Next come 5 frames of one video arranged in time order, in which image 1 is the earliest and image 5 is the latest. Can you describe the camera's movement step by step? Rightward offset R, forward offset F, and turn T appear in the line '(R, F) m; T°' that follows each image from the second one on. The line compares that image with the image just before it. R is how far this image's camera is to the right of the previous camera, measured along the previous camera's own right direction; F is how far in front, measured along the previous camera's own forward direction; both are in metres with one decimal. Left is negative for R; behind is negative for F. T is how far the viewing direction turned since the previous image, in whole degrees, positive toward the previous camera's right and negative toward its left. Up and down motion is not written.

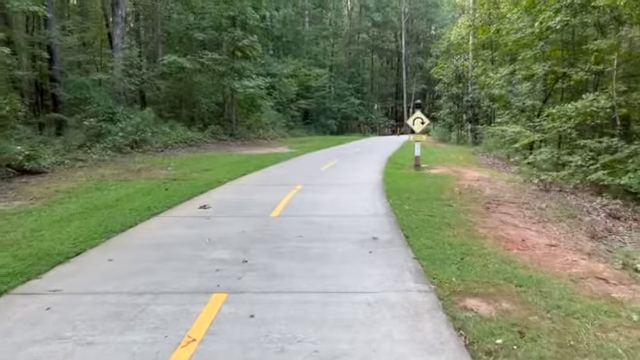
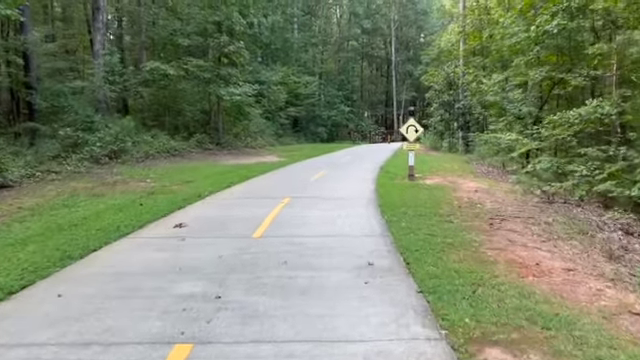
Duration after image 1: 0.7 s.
(0.0, +0.9) m; +1°
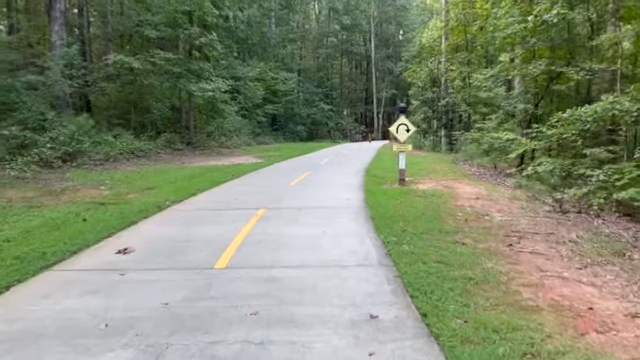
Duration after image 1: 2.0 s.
(0.0, +1.8) m; +2°
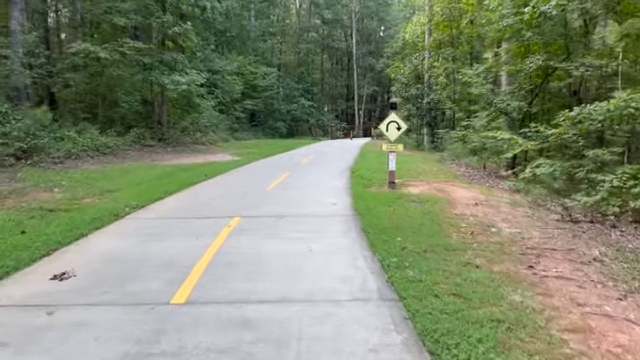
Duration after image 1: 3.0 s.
(-0.1, +1.3) m; +2°
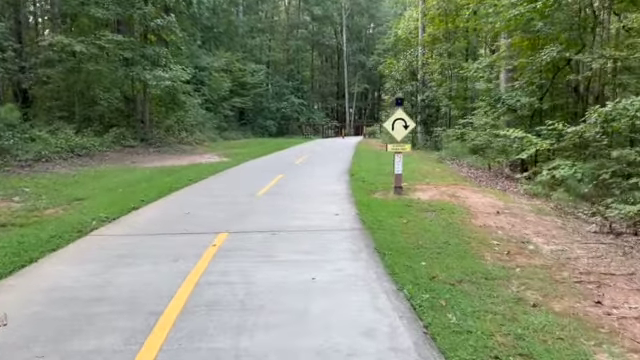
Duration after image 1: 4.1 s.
(-0.2, +1.4) m; +1°
